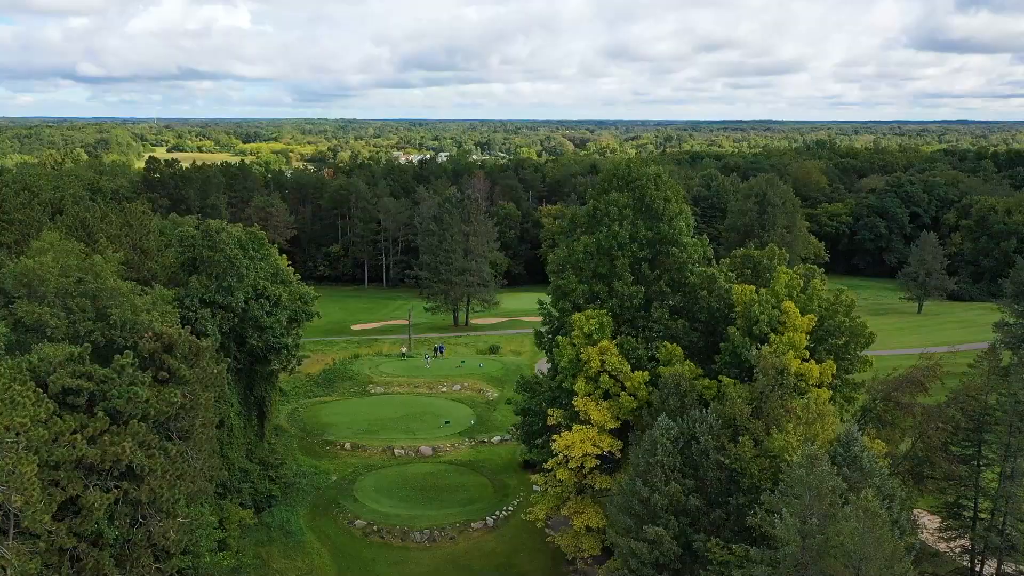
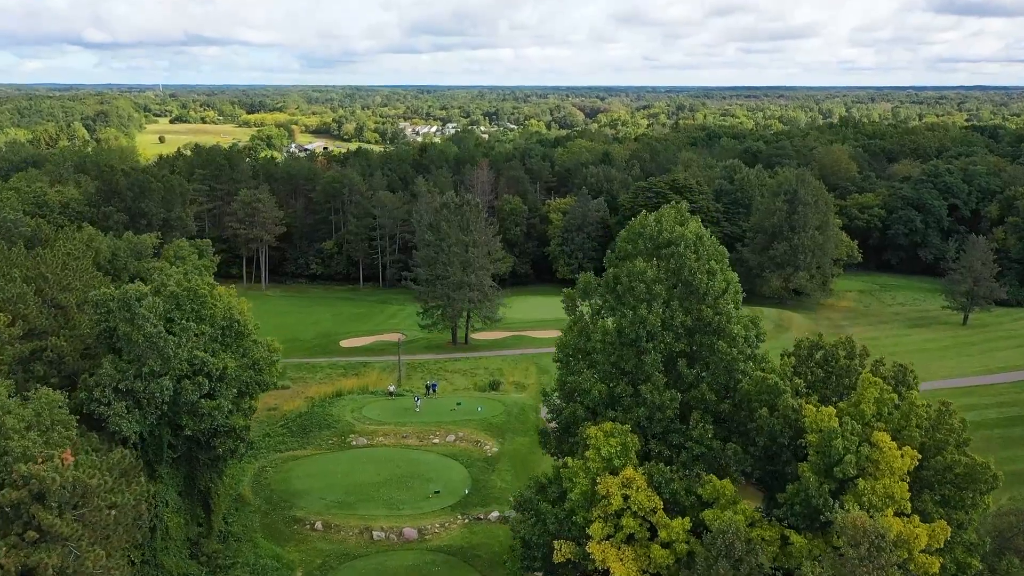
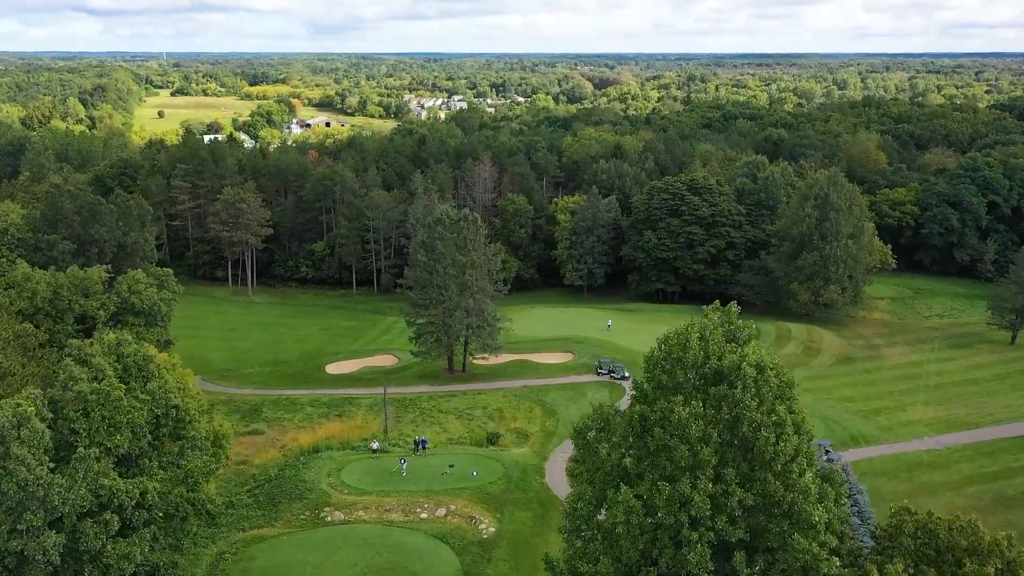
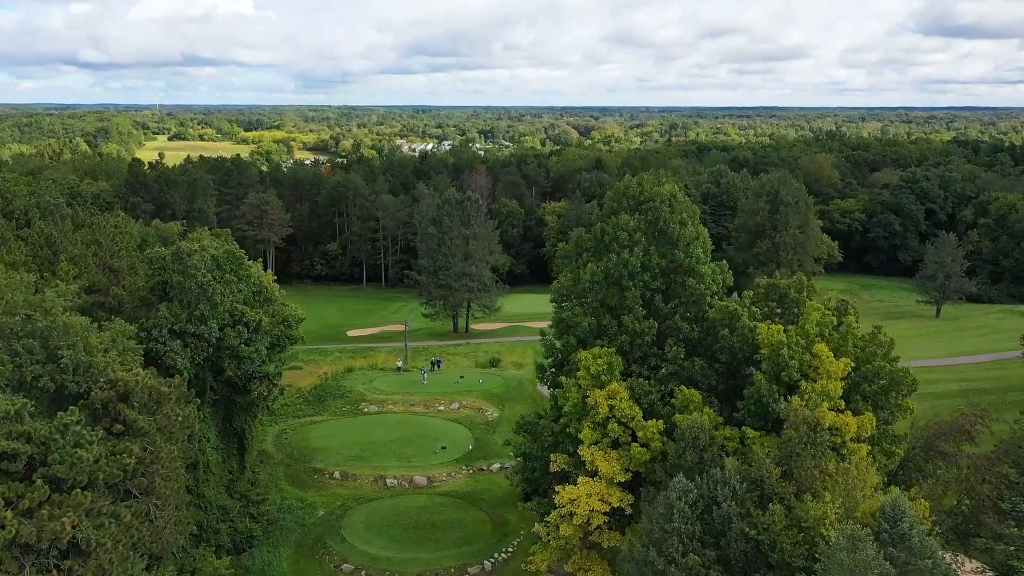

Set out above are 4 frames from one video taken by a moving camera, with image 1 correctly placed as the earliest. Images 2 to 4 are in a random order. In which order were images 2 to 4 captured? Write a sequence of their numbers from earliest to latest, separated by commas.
4, 2, 3
